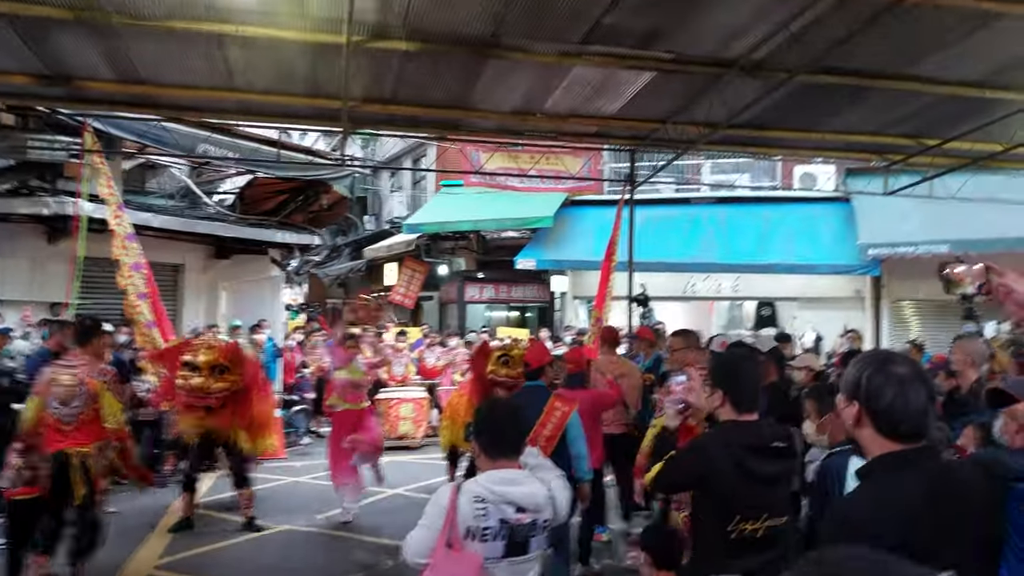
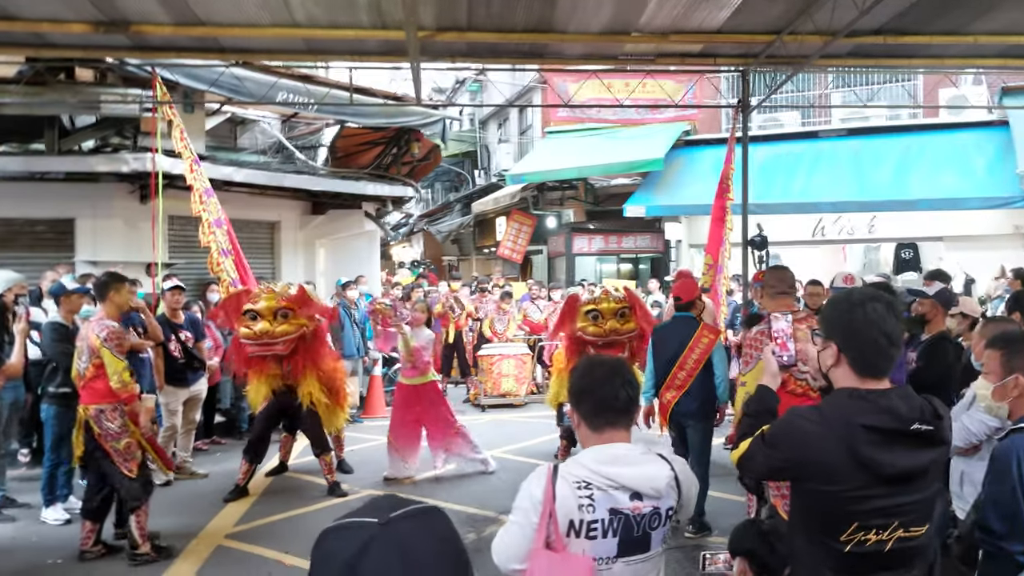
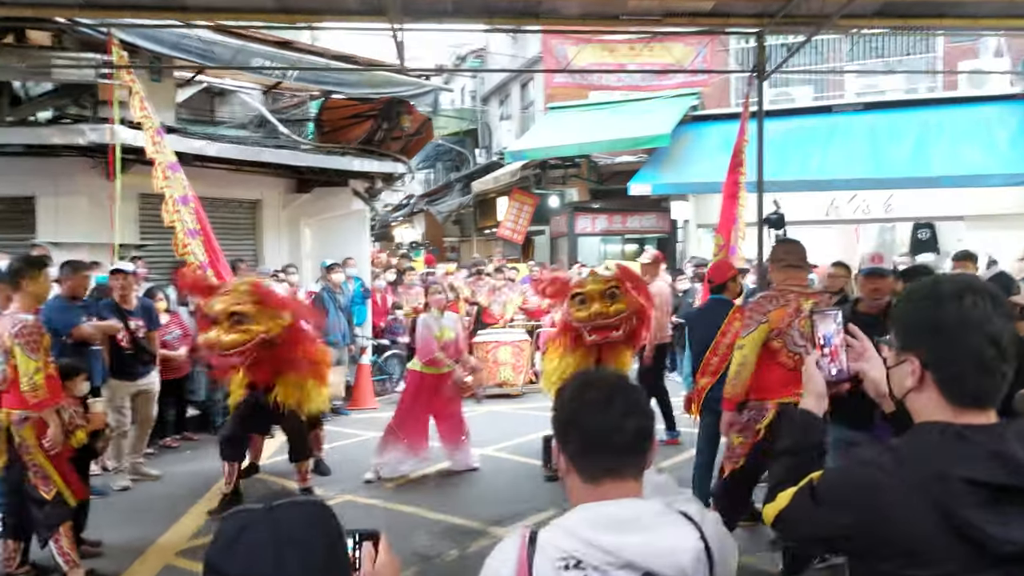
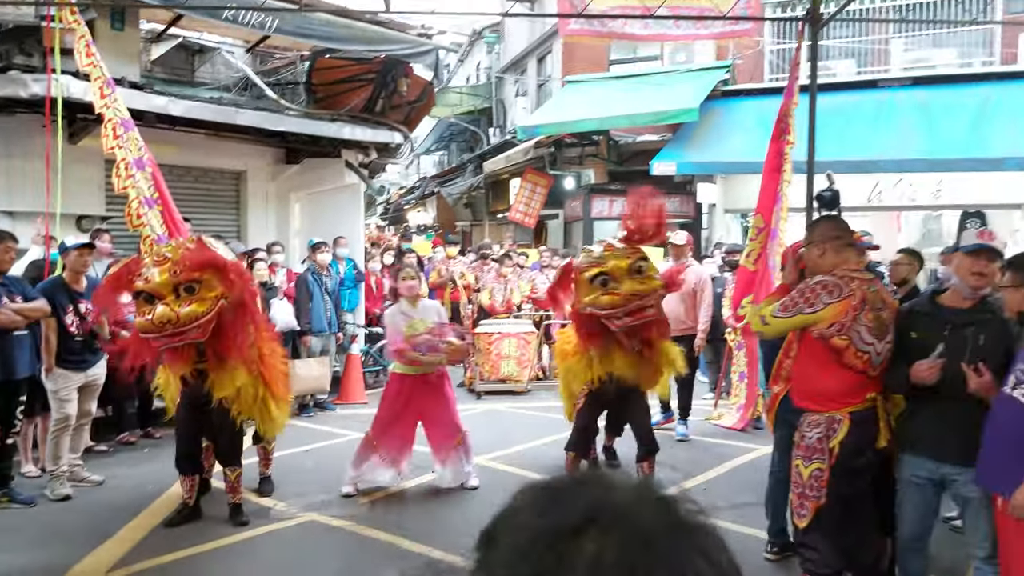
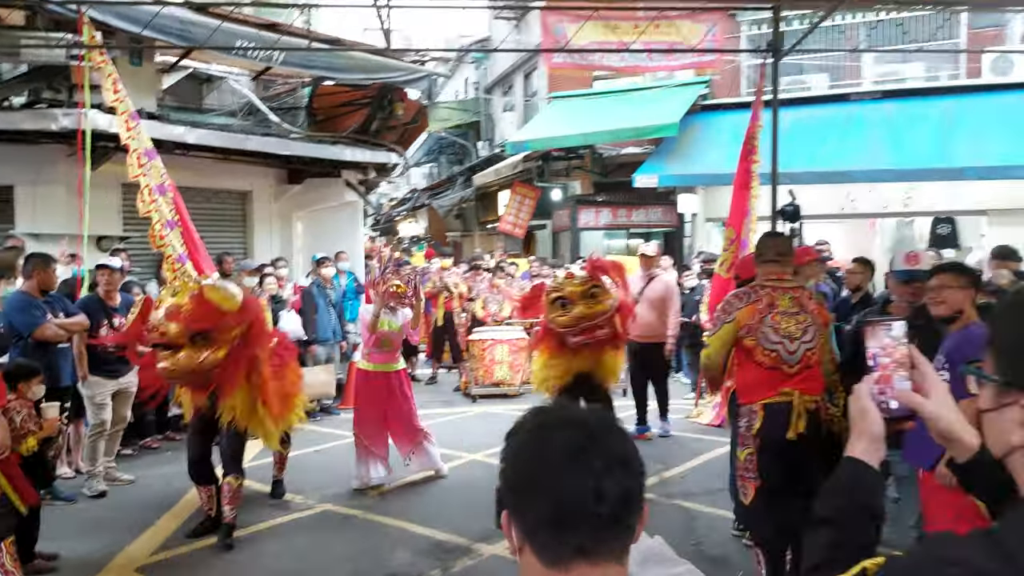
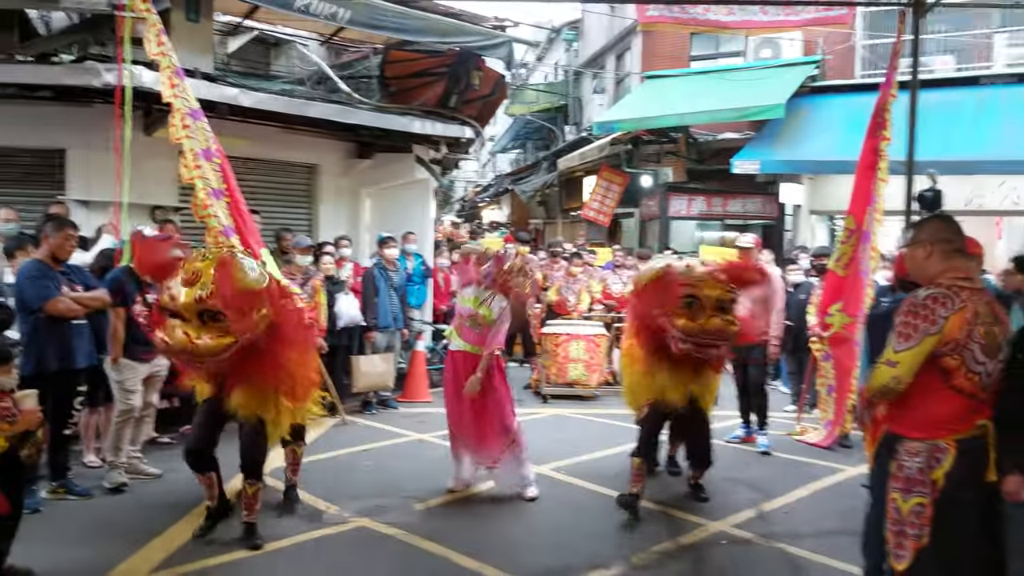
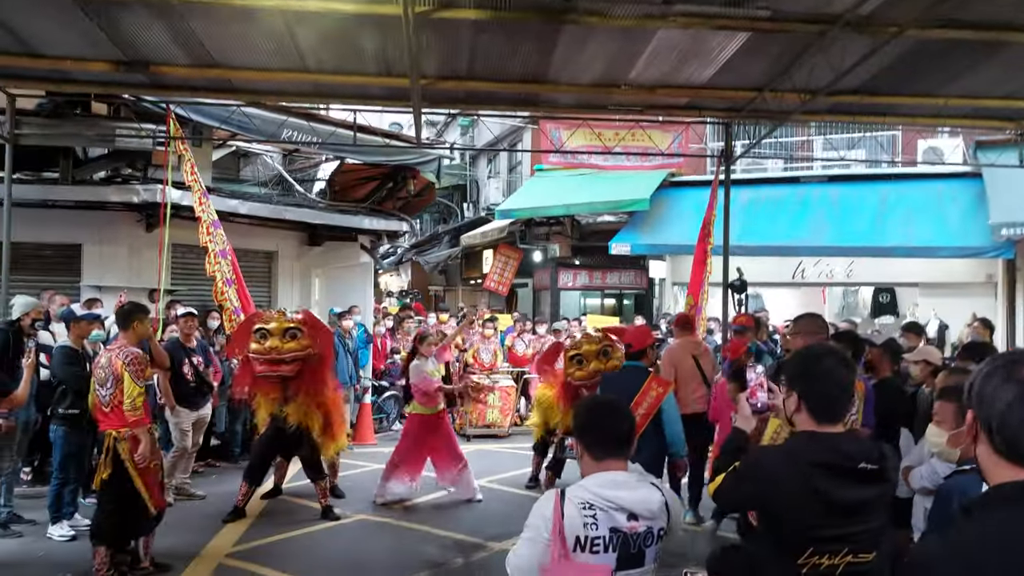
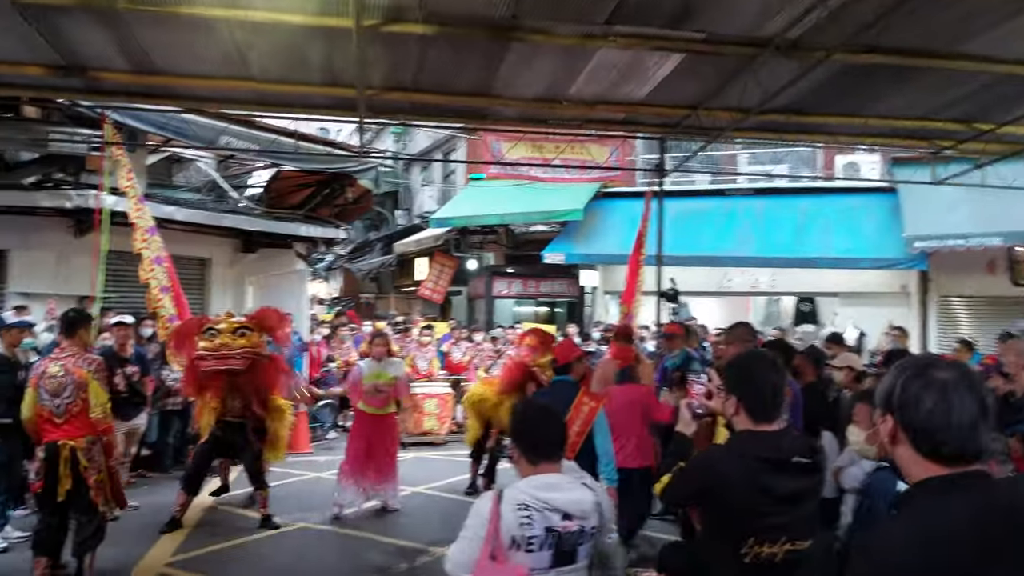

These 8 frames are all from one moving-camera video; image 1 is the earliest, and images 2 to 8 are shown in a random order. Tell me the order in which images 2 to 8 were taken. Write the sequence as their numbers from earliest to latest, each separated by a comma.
8, 7, 2, 3, 5, 4, 6
